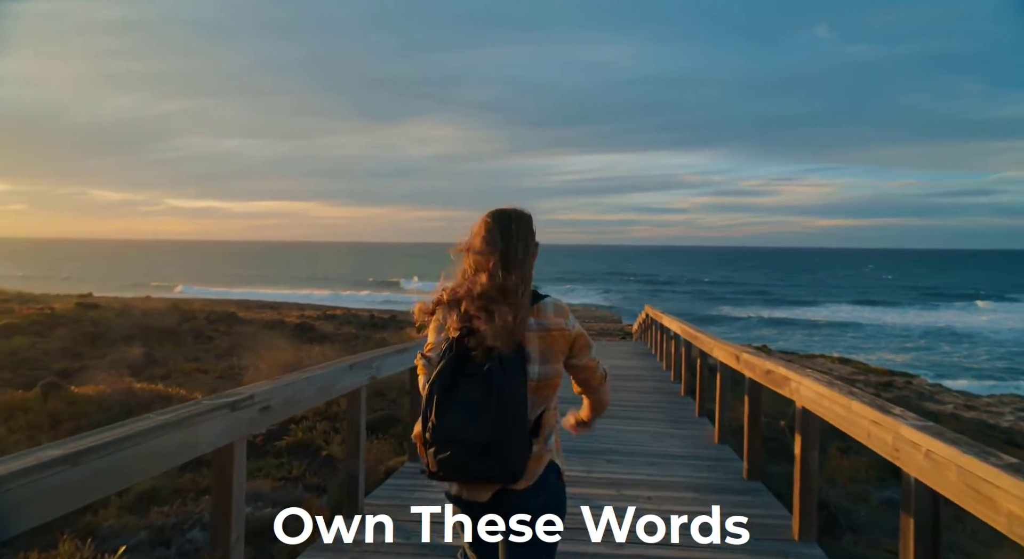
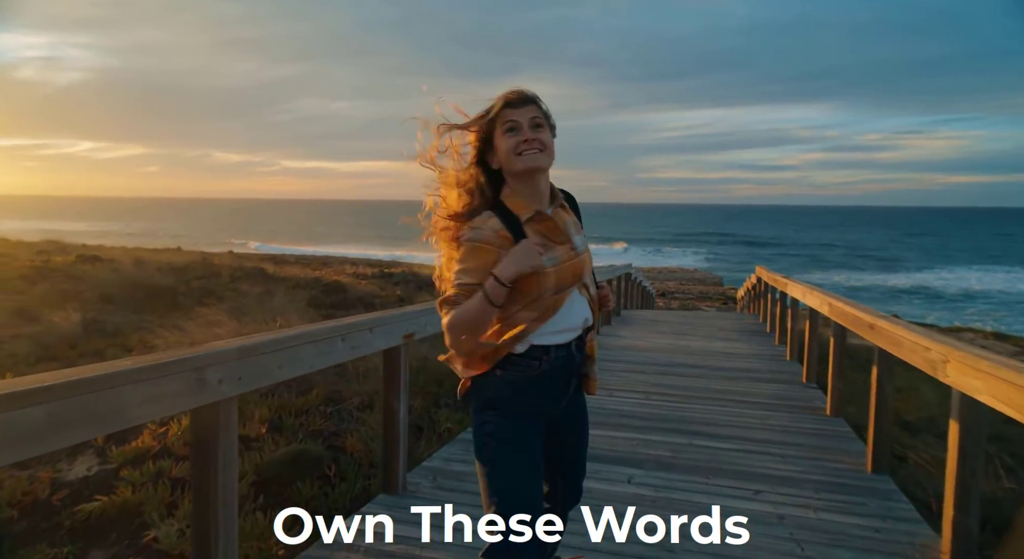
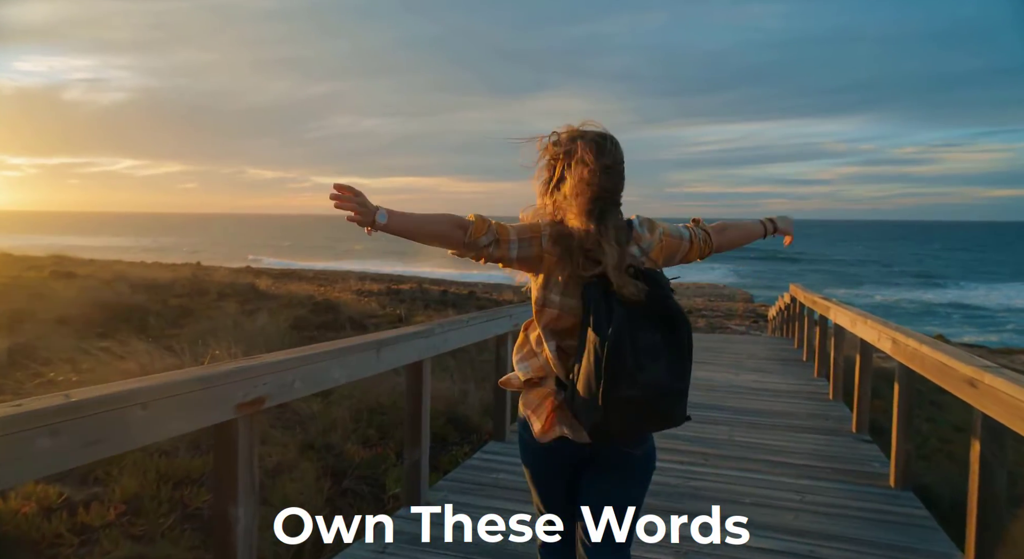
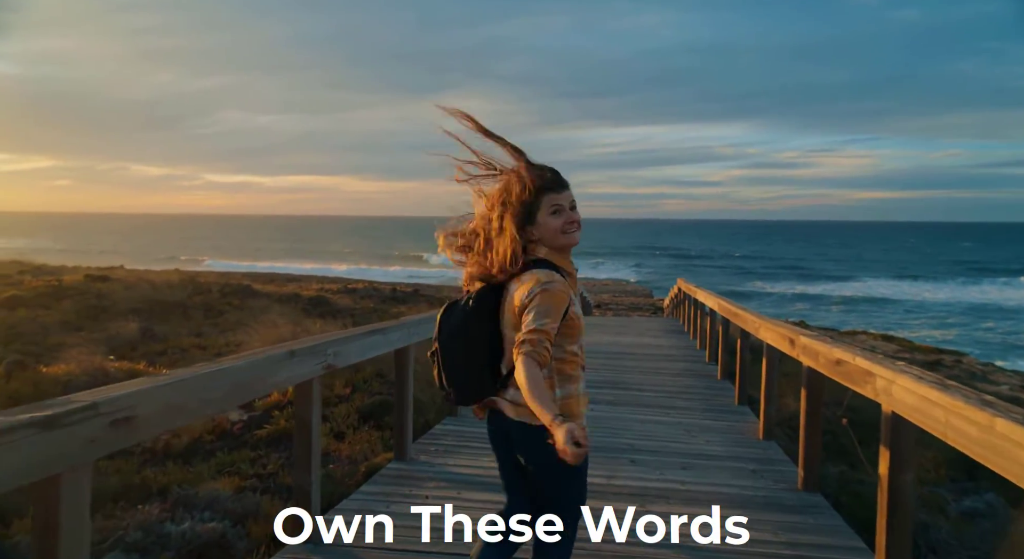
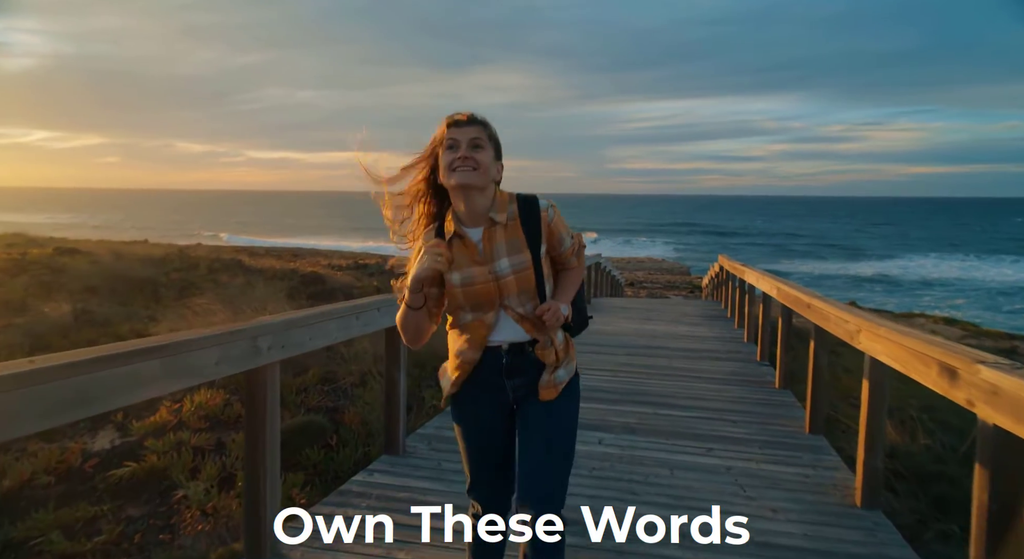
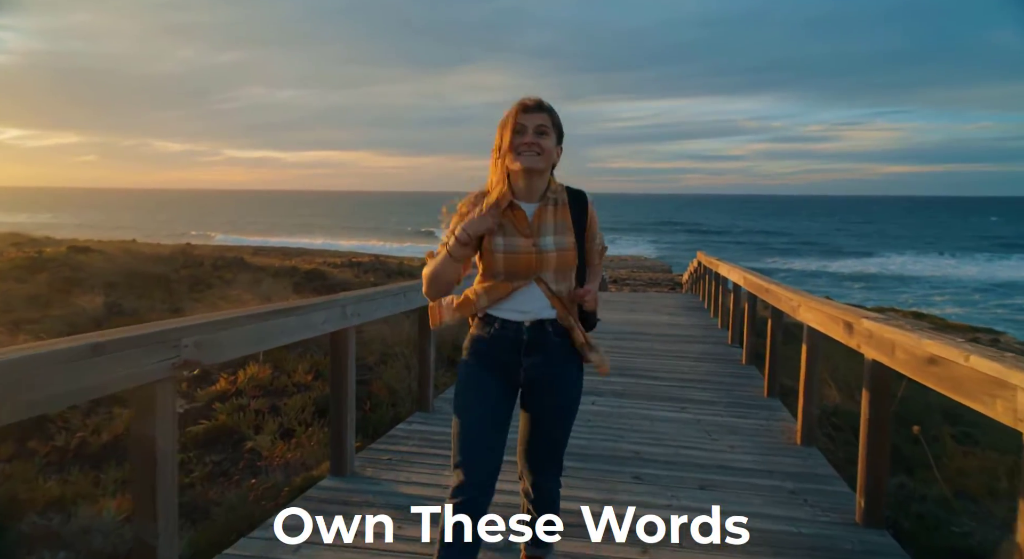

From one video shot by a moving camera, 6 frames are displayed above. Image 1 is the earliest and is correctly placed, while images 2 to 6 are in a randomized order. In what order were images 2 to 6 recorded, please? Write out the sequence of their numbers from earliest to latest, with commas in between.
4, 6, 5, 2, 3
